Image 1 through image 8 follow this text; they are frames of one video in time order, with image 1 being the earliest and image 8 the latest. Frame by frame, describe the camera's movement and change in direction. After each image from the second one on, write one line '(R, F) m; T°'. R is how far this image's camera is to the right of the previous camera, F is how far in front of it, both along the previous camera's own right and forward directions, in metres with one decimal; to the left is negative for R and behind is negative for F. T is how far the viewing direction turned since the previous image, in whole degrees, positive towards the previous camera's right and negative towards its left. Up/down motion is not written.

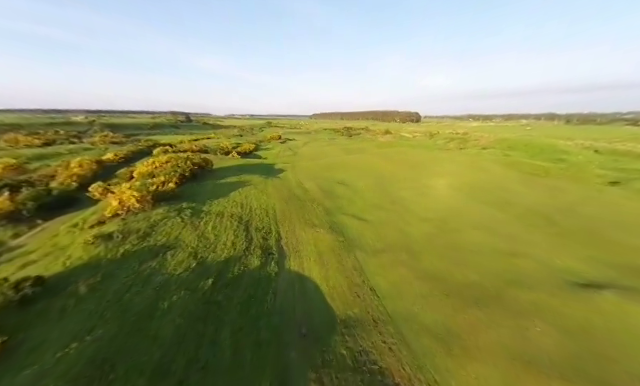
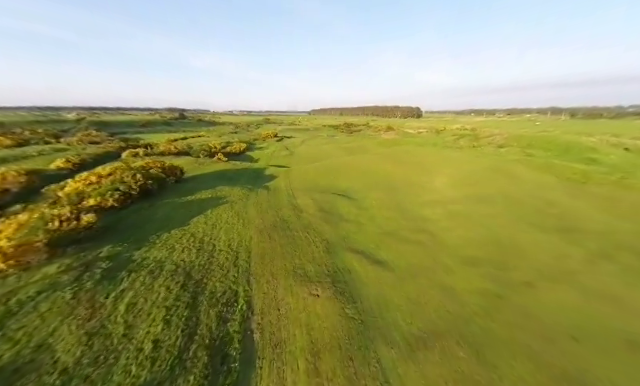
(+0.2, +6.1) m; 0°
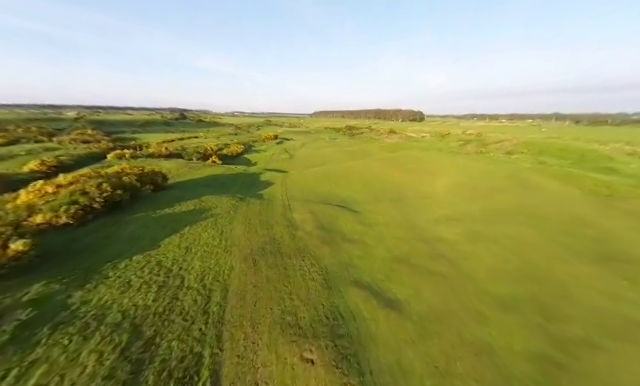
(+0.1, +2.6) m; 0°
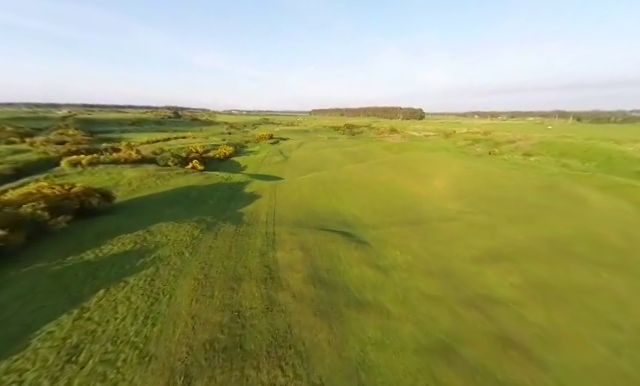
(+0.3, +5.3) m; 0°
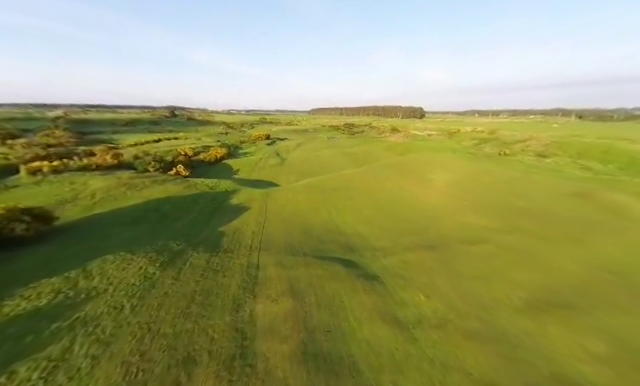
(+0.2, +3.5) m; 0°
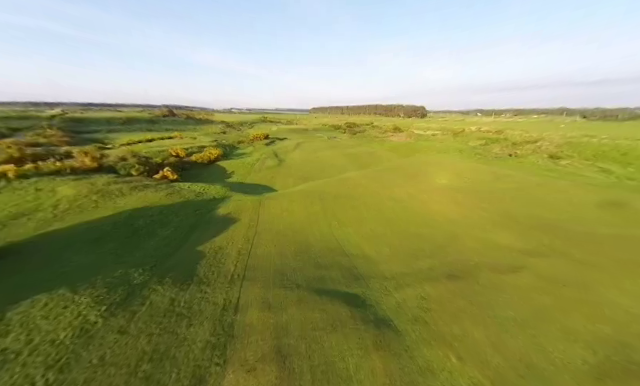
(+0.2, +2.6) m; 0°
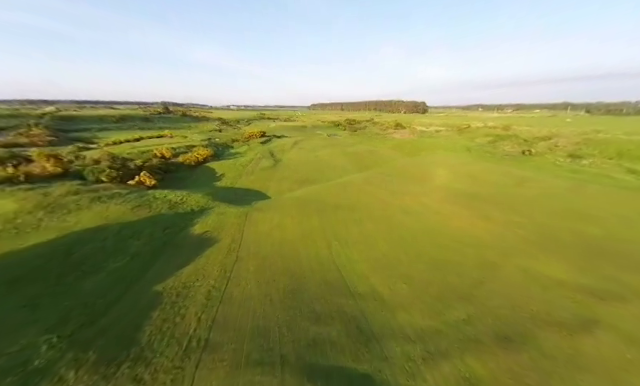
(+0.2, +3.4) m; 0°
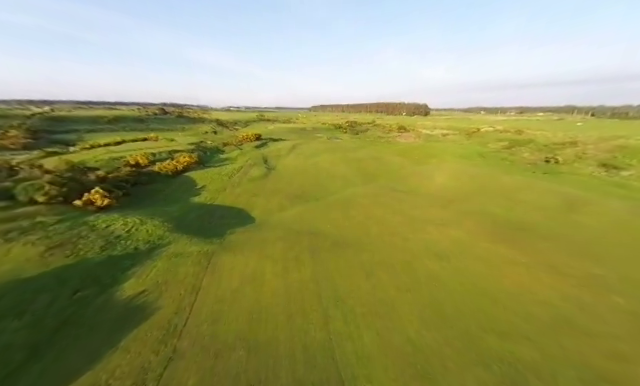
(+0.3, +5.1) m; 0°
